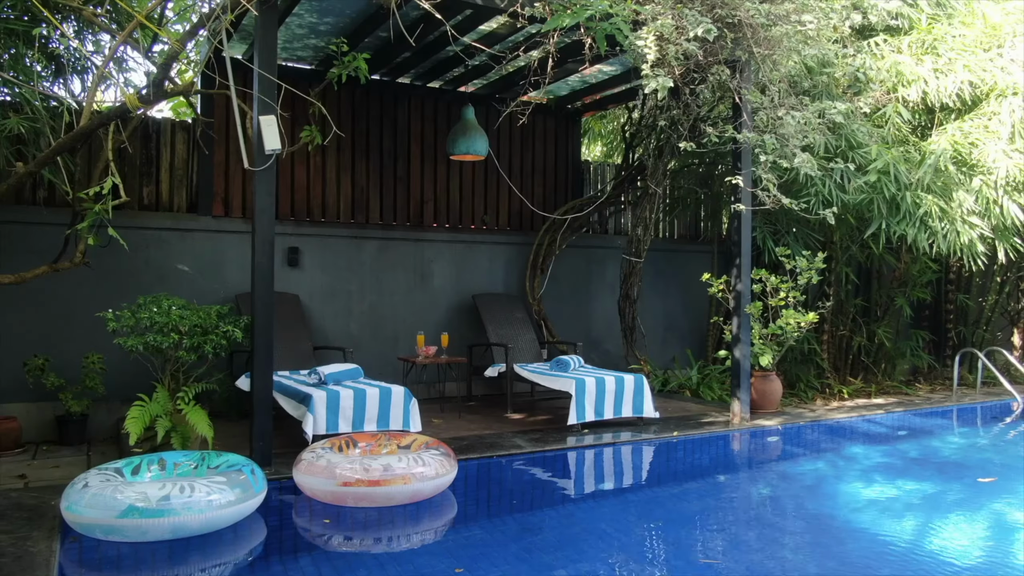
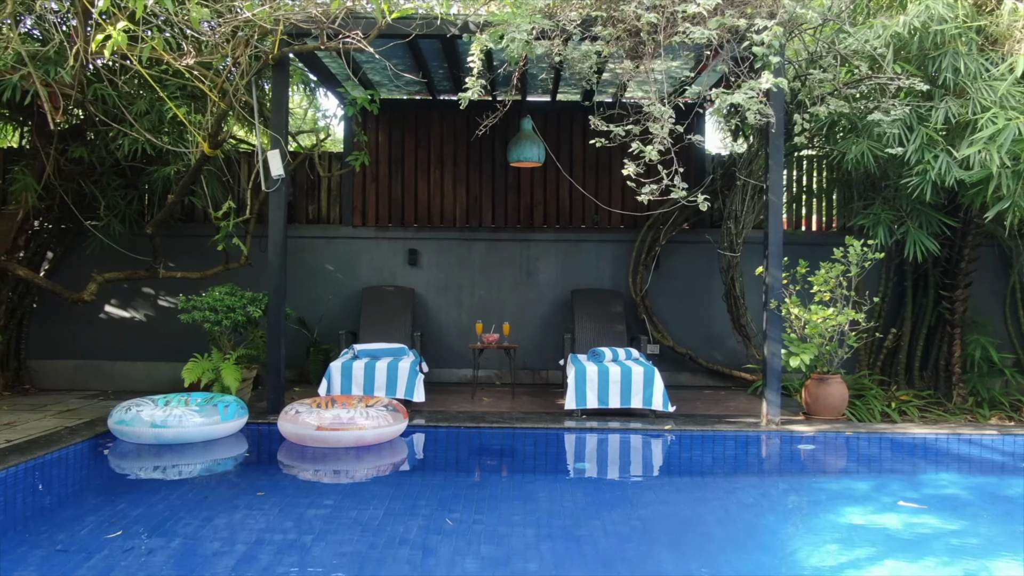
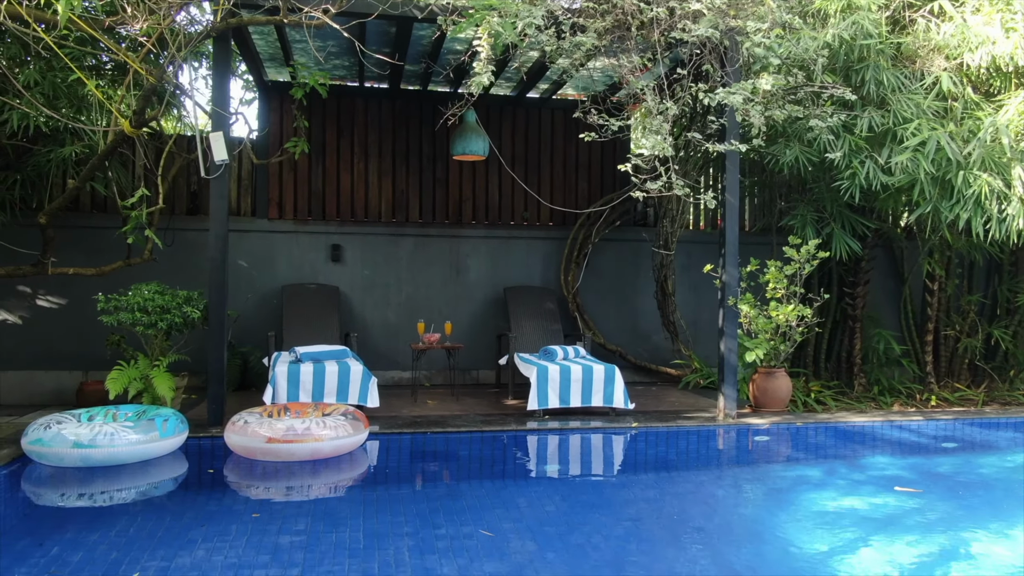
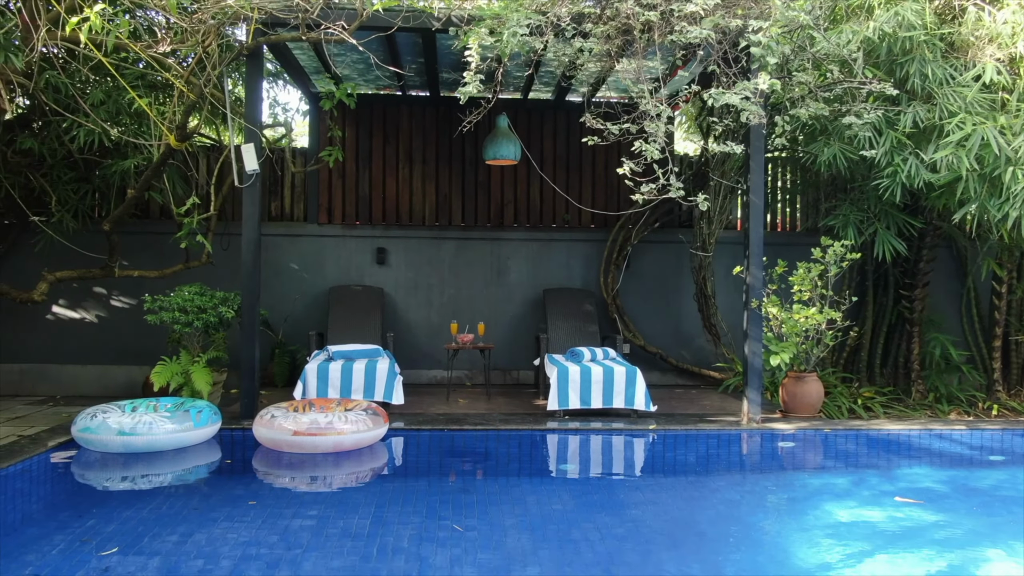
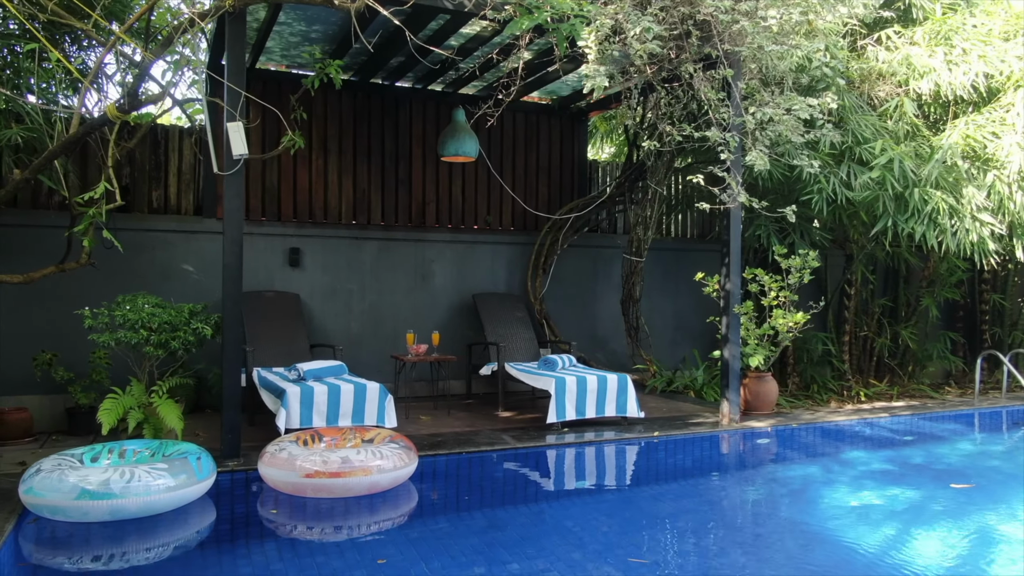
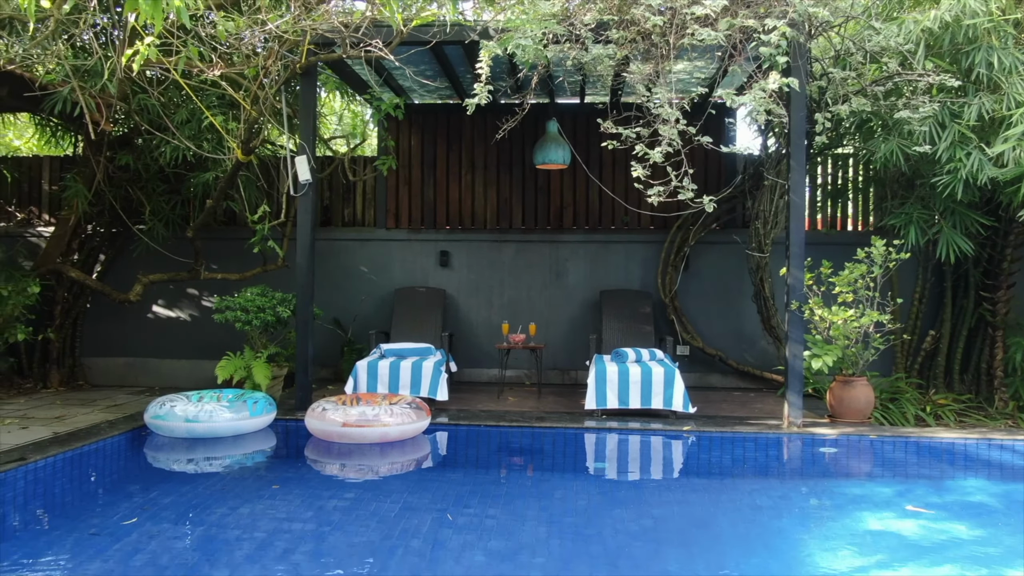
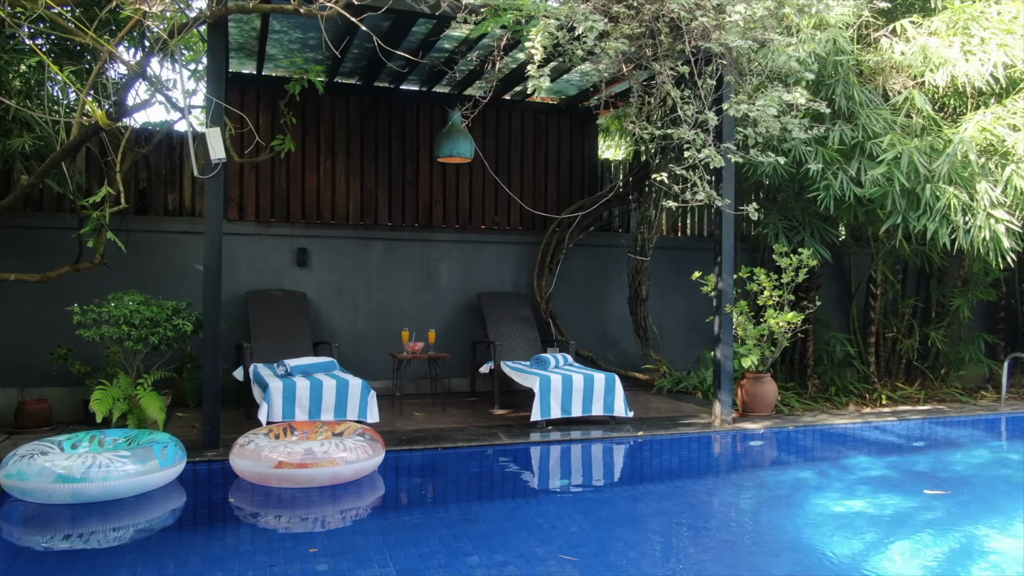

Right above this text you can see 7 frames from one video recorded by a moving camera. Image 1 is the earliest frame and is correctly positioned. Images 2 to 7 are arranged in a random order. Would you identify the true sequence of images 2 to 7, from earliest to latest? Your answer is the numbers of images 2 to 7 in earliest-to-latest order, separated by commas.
5, 7, 3, 4, 2, 6
